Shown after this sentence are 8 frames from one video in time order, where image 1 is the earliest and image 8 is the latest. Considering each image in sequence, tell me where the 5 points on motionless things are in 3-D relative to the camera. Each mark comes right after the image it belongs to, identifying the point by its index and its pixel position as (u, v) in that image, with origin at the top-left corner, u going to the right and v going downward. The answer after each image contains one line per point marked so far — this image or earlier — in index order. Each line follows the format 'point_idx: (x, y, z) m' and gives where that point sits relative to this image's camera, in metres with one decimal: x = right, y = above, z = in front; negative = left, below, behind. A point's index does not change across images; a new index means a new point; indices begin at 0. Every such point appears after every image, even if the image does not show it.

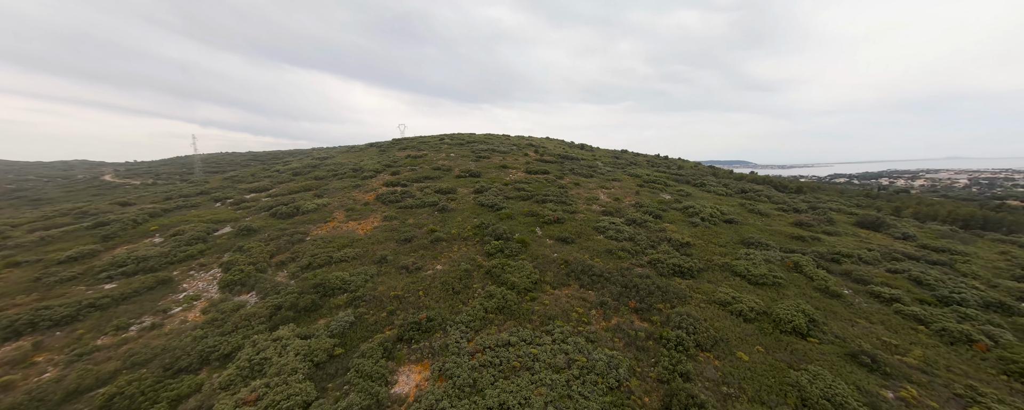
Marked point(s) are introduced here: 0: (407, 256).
0: (-7.0, -3.5, +19.2) m
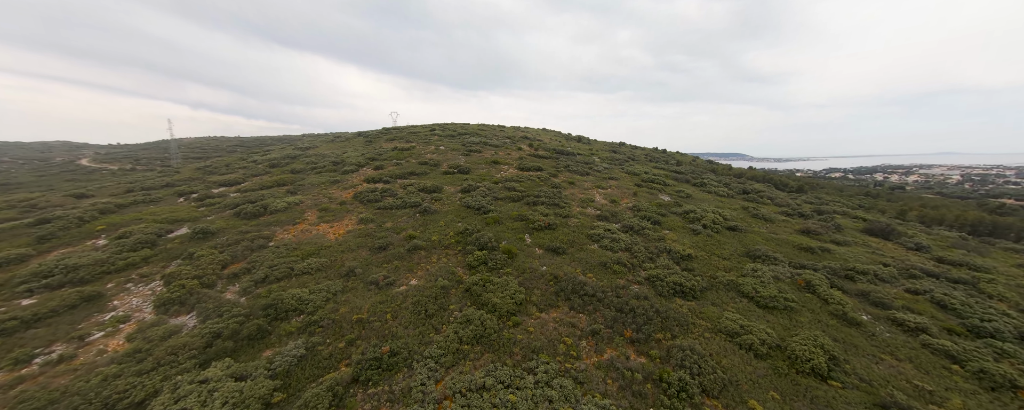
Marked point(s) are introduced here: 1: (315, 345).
0: (-8.0, -3.8, +17.1) m
1: (-8.2, -5.8, +11.9) m
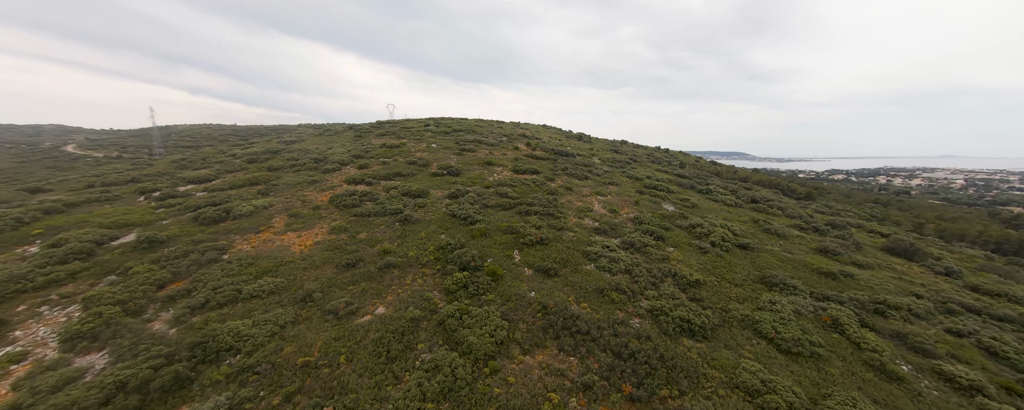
0: (-8.8, -4.5, +14.9) m
1: (-9.1, -6.6, +9.7) m
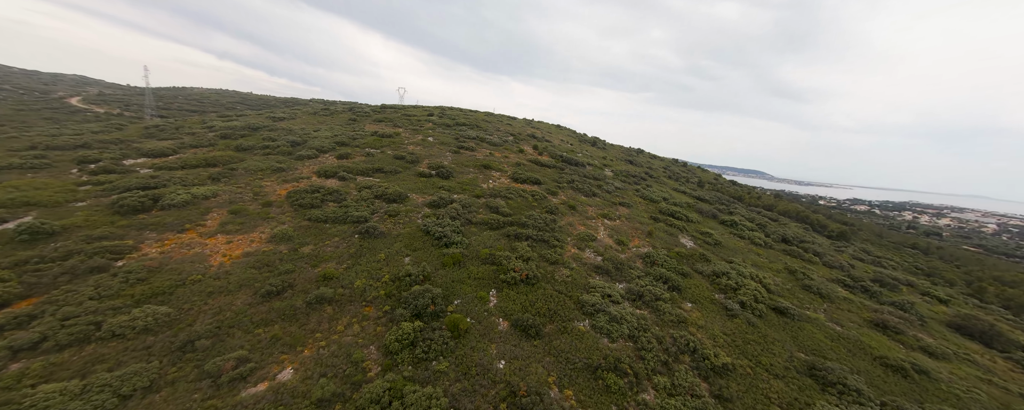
0: (-10.3, -5.1, +11.0) m
1: (-10.9, -7.2, +5.8) m
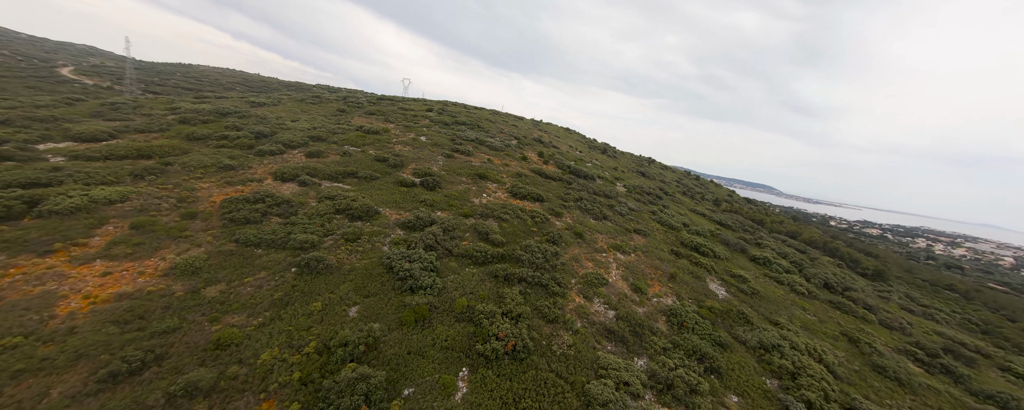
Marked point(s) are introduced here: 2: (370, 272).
0: (-11.2, -6.2, +6.6) m
1: (-12.0, -8.3, +1.4) m
2: (-7.1, -3.3, +14.3) m
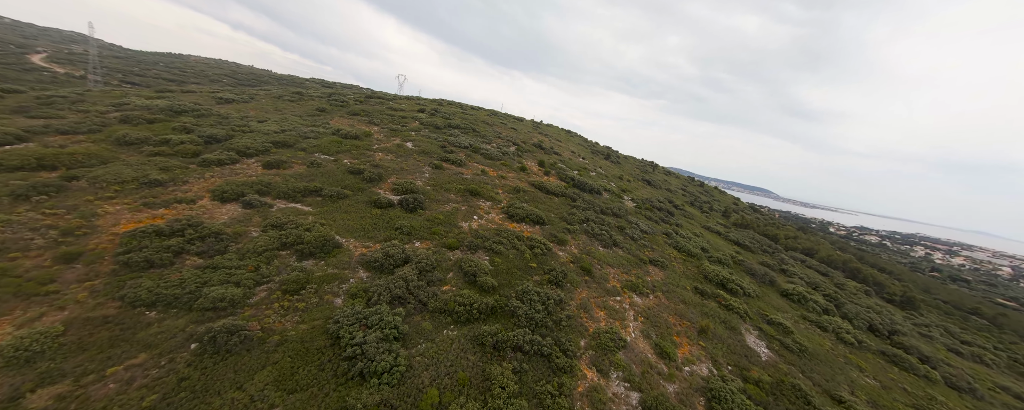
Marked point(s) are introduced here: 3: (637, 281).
0: (-11.5, -7.9, +2.6) m
1: (-12.3, -10.0, -2.5) m
2: (-7.4, -5.0, +10.3) m
3: (+8.7, -5.0, +19.5) m
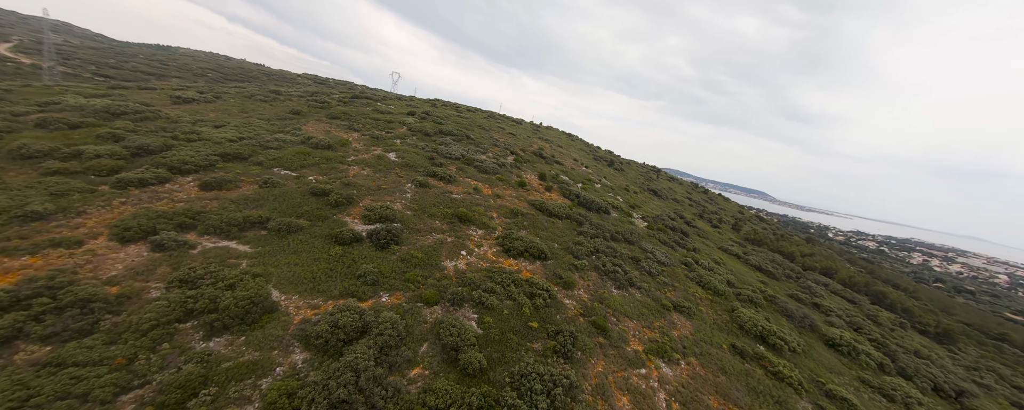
0: (-11.7, -9.8, -1.4) m
1: (-12.5, -12.0, -6.6) m
2: (-7.6, -7.0, +6.3) m
3: (+8.4, -7.2, +15.5) m
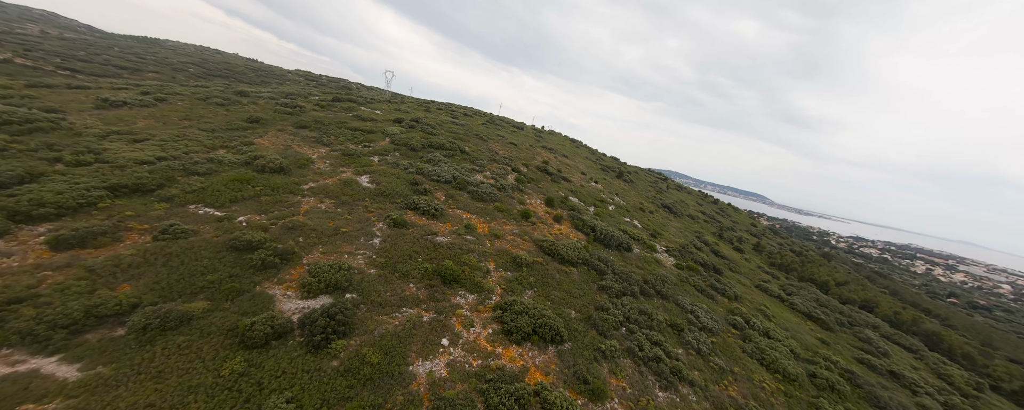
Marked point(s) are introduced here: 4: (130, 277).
0: (-11.6, -12.6, -7.1) m
1: (-12.5, -14.7, -12.3) m
2: (-7.5, -9.9, +0.6) m
3: (+8.5, -10.3, +9.9) m
4: (-14.8, -2.6, +11.1) m
